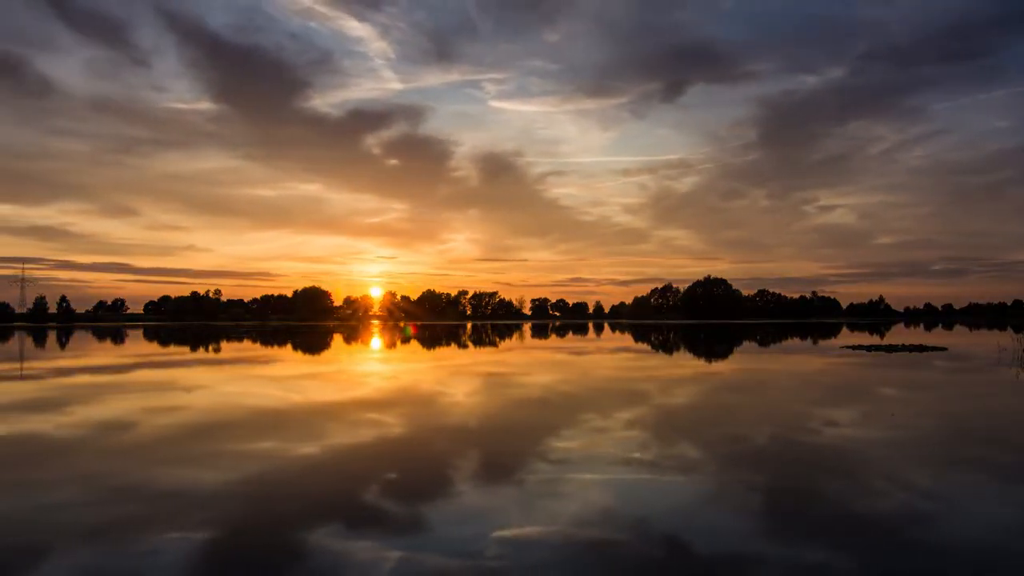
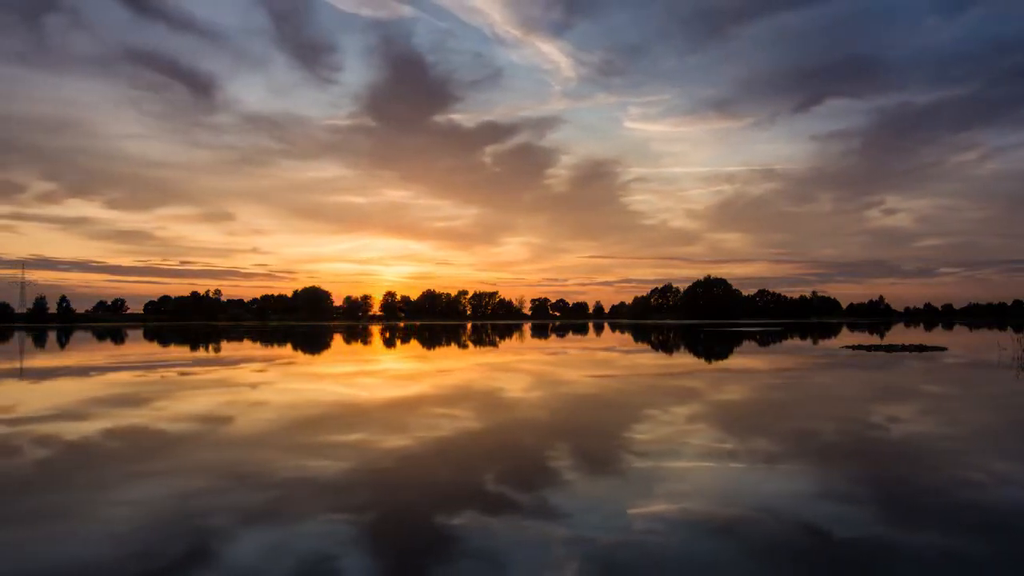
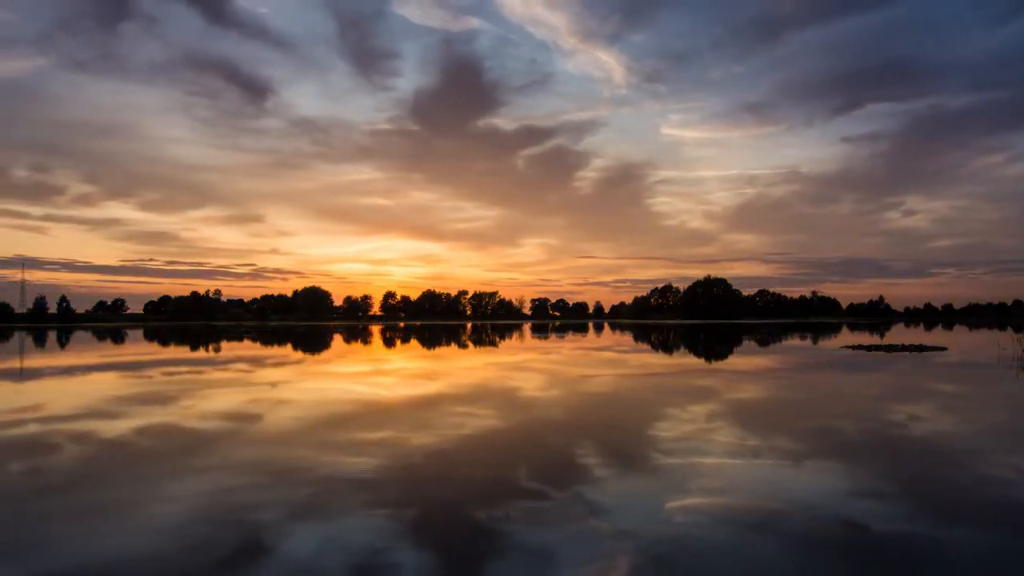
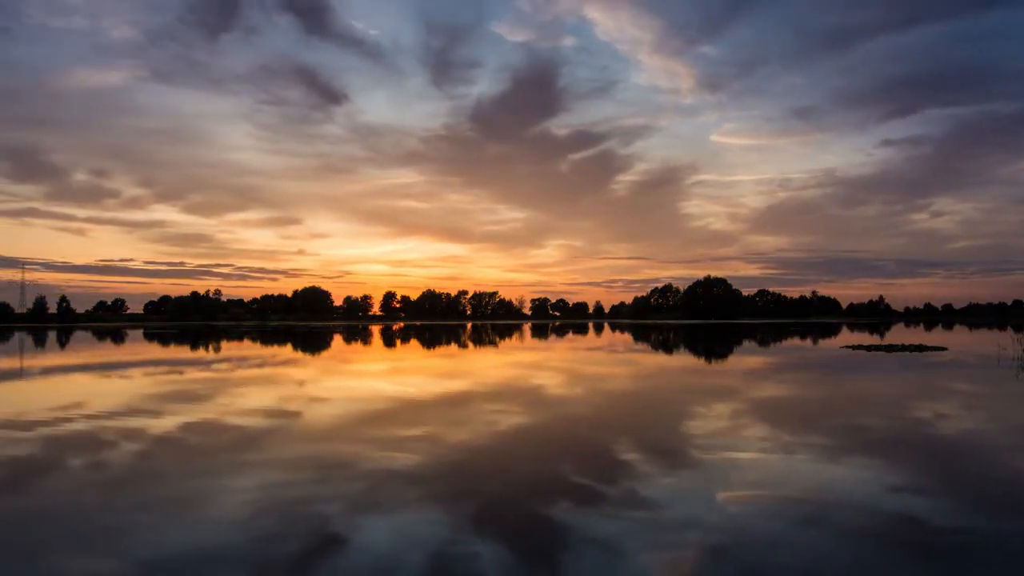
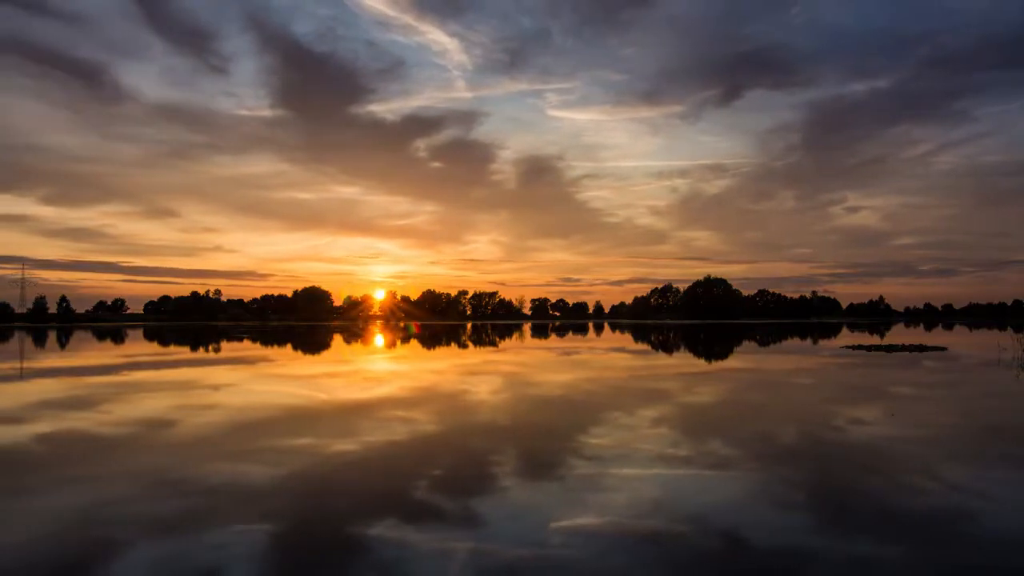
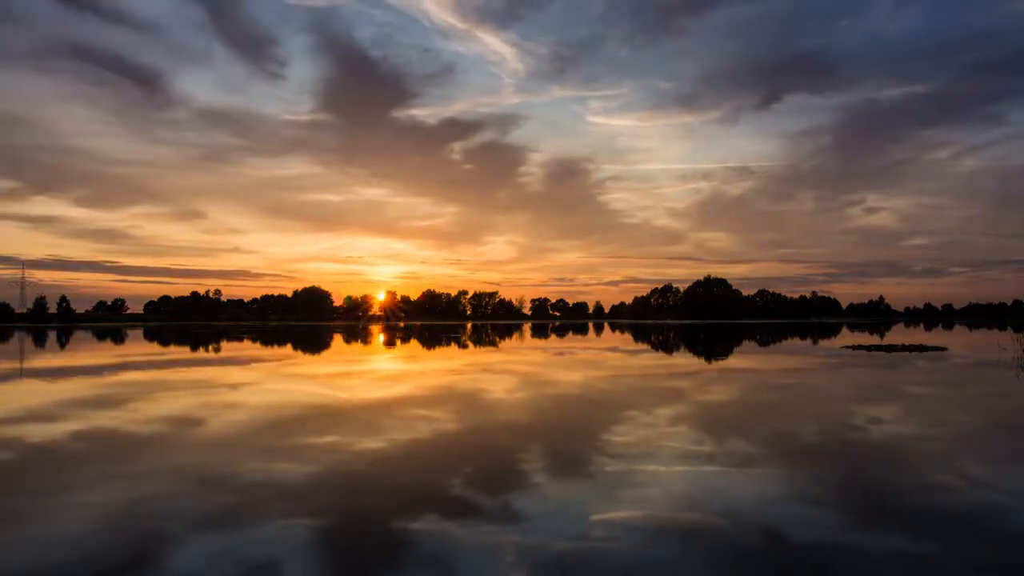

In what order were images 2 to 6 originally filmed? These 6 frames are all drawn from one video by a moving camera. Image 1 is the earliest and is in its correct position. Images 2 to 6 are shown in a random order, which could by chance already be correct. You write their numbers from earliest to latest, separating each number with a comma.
5, 6, 2, 3, 4
